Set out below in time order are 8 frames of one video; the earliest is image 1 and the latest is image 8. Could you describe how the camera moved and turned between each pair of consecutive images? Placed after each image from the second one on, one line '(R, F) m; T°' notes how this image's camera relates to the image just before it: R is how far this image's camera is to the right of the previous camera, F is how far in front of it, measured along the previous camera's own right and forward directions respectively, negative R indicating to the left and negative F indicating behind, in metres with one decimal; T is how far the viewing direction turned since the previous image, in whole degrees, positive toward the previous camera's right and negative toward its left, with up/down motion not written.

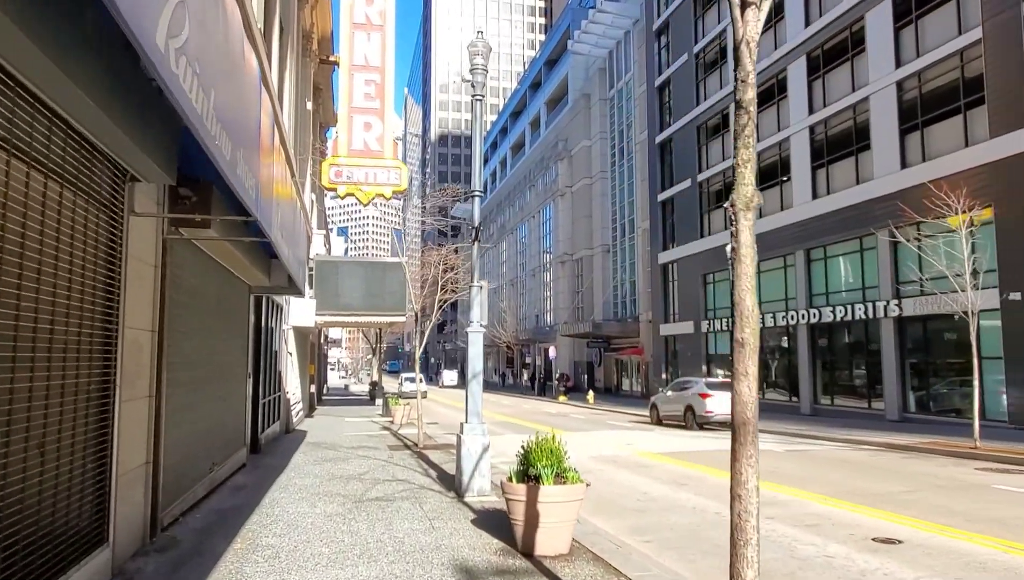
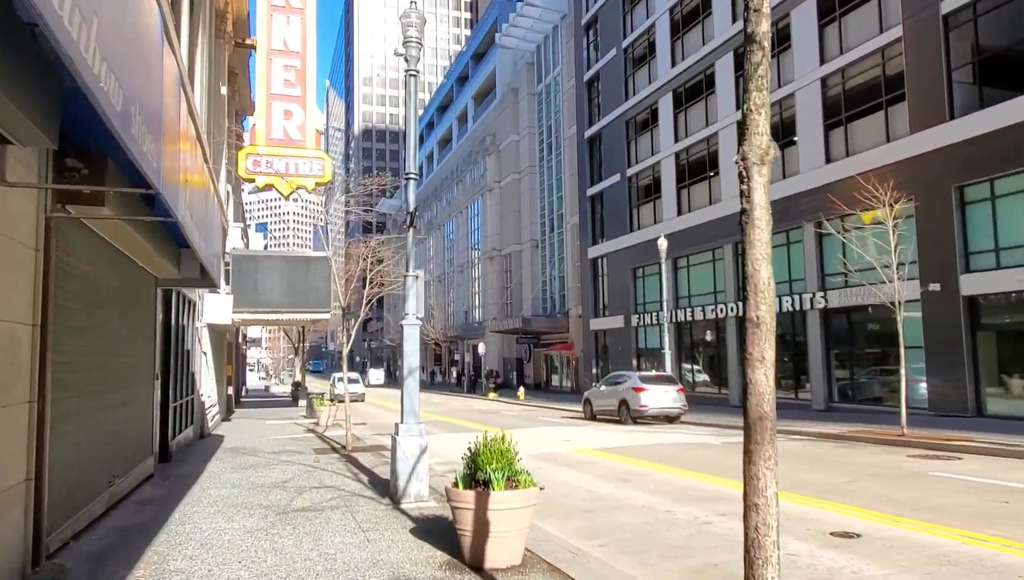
(-0.2, +0.7) m; +6°
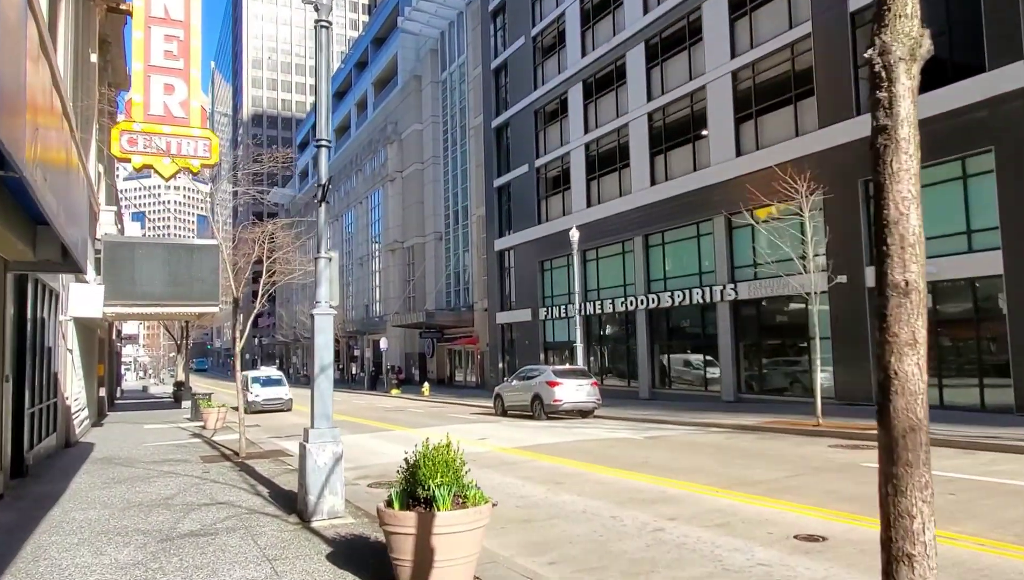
(-0.3, +1.0) m; +8°
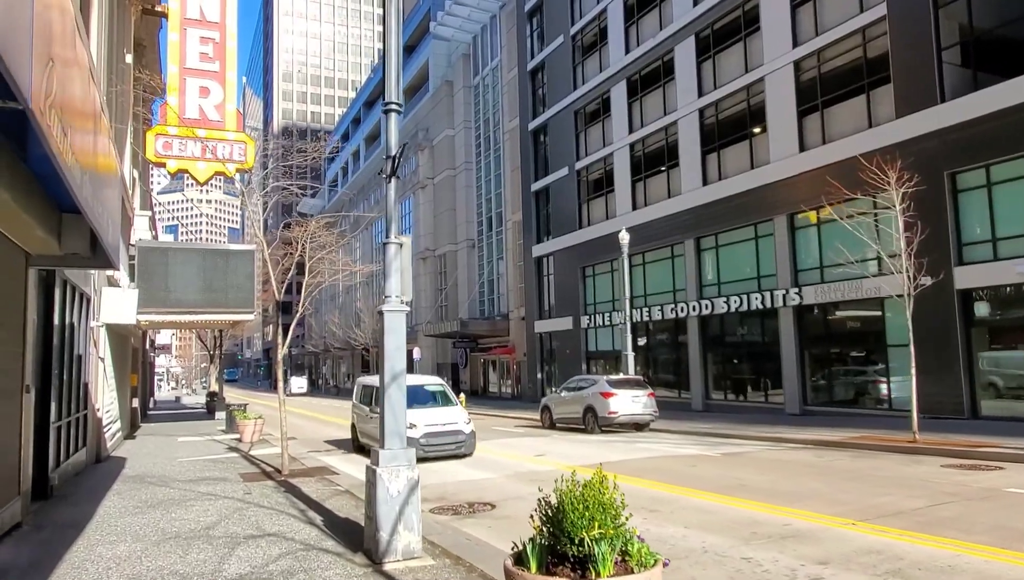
(-0.7, +1.3) m; -2°
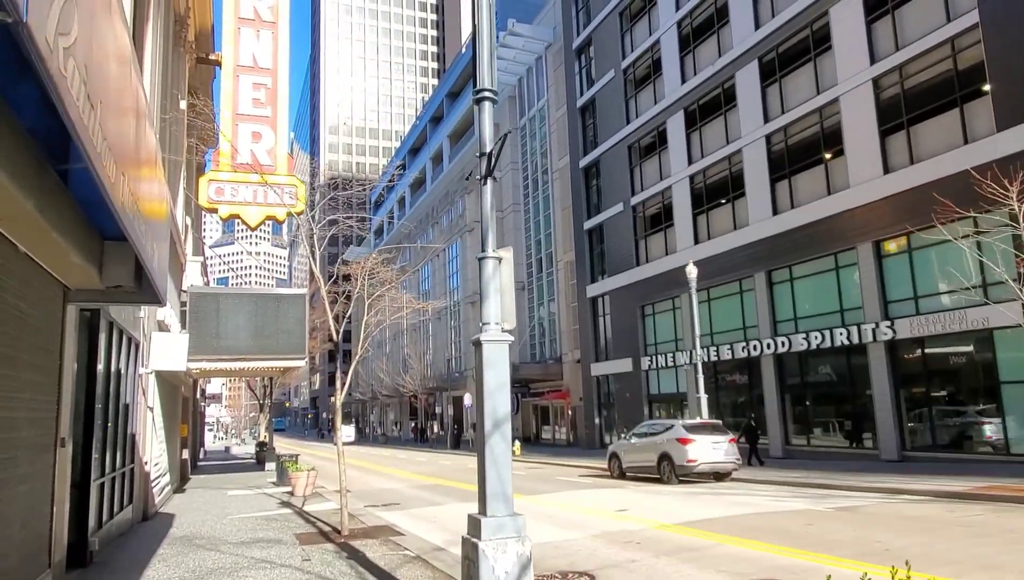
(-0.6, +1.2) m; -3°
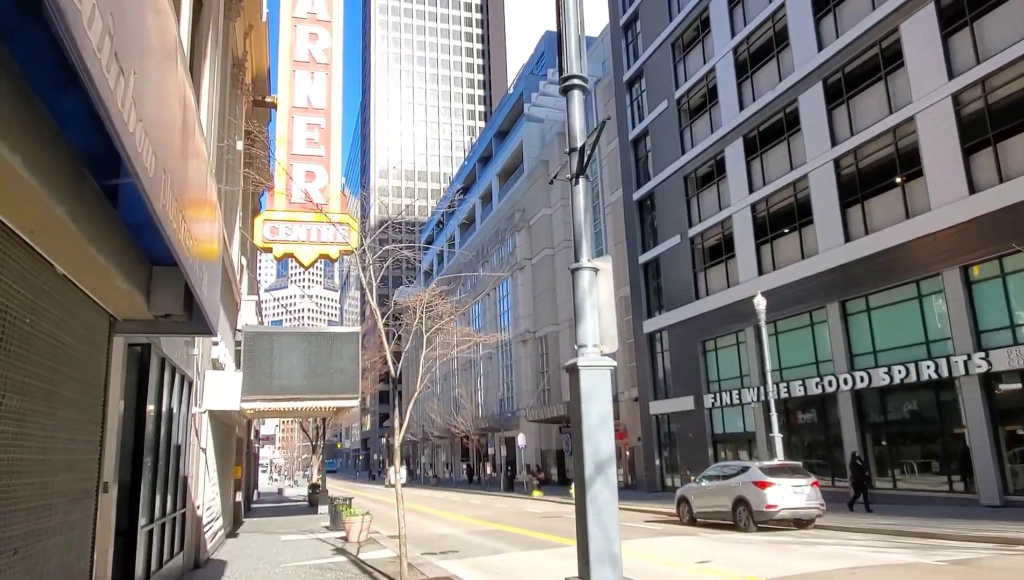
(-0.3, +0.8) m; -4°
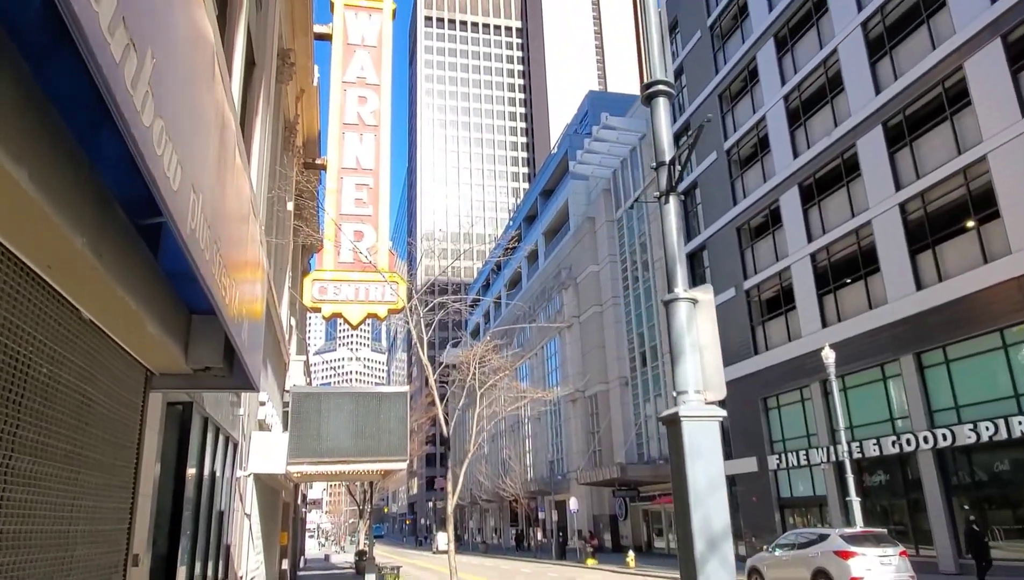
(-0.2, +0.6) m; -4°
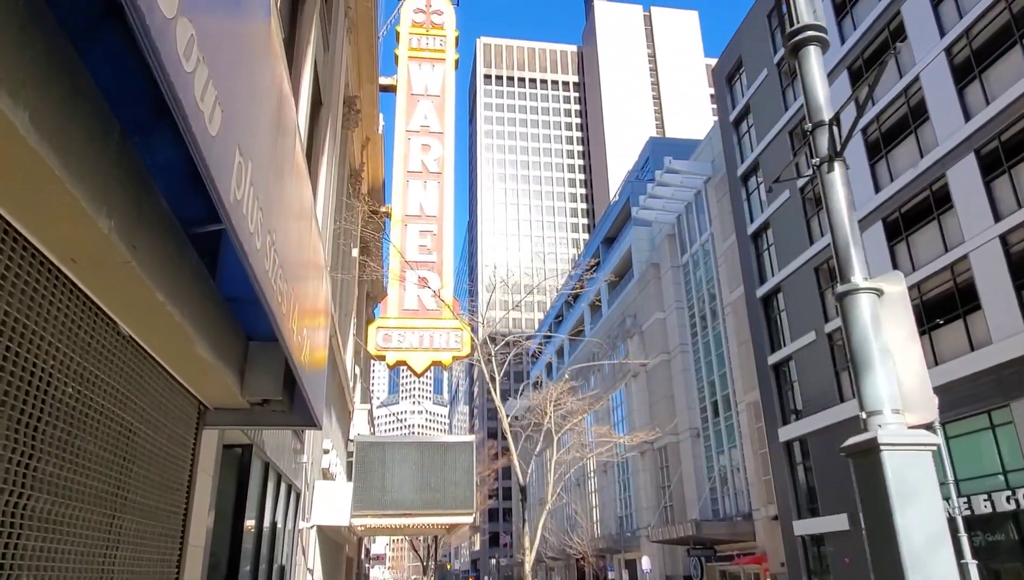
(-0.3, +0.8) m; -5°
